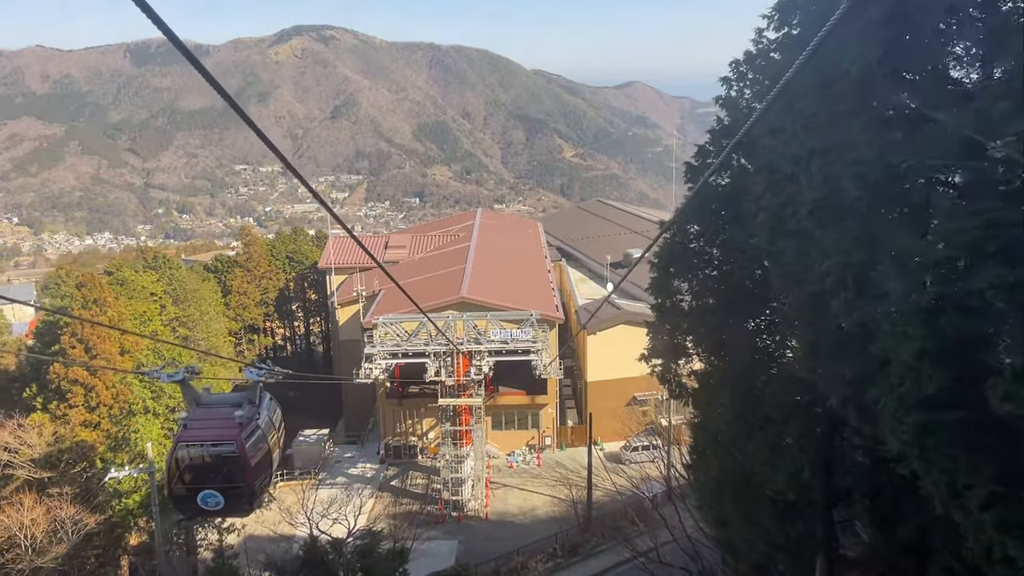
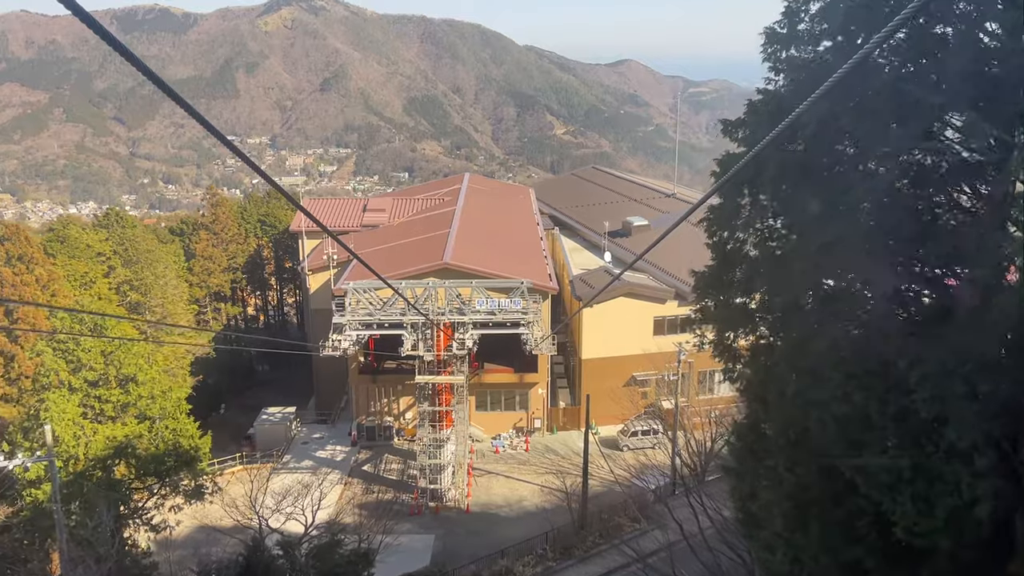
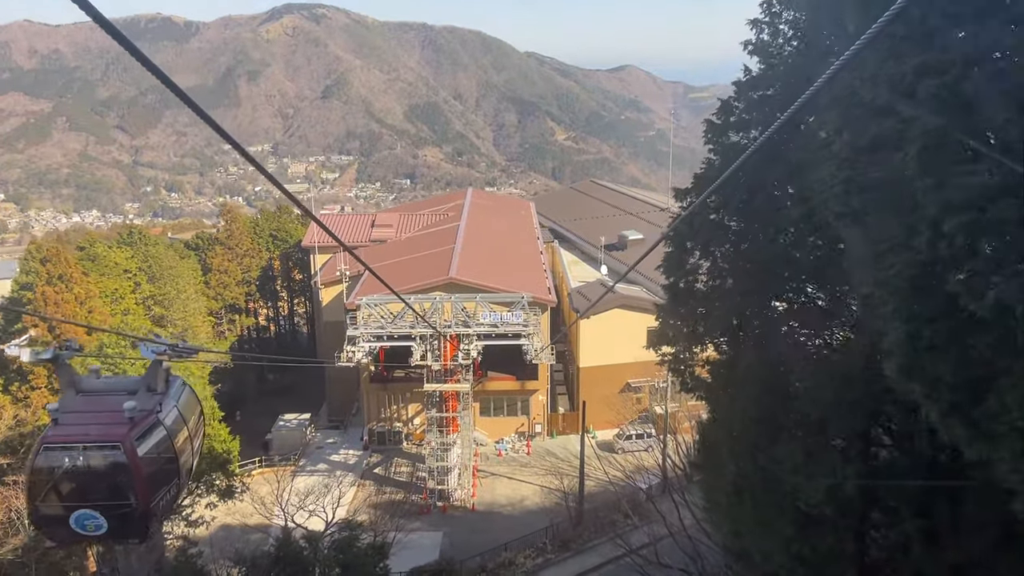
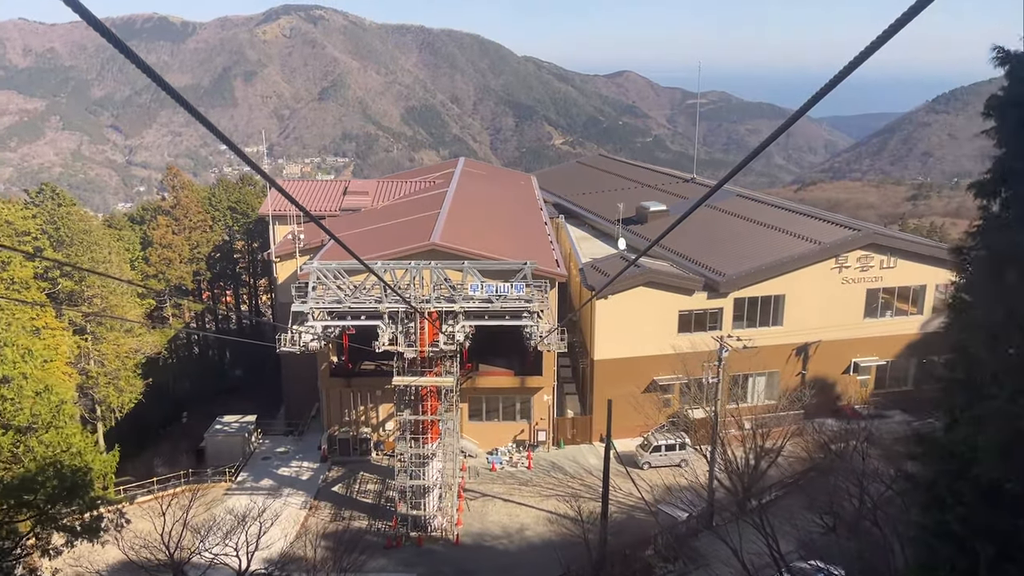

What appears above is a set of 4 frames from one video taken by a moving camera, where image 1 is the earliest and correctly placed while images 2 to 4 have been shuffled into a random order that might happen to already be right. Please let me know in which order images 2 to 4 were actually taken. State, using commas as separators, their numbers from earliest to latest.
3, 2, 4
